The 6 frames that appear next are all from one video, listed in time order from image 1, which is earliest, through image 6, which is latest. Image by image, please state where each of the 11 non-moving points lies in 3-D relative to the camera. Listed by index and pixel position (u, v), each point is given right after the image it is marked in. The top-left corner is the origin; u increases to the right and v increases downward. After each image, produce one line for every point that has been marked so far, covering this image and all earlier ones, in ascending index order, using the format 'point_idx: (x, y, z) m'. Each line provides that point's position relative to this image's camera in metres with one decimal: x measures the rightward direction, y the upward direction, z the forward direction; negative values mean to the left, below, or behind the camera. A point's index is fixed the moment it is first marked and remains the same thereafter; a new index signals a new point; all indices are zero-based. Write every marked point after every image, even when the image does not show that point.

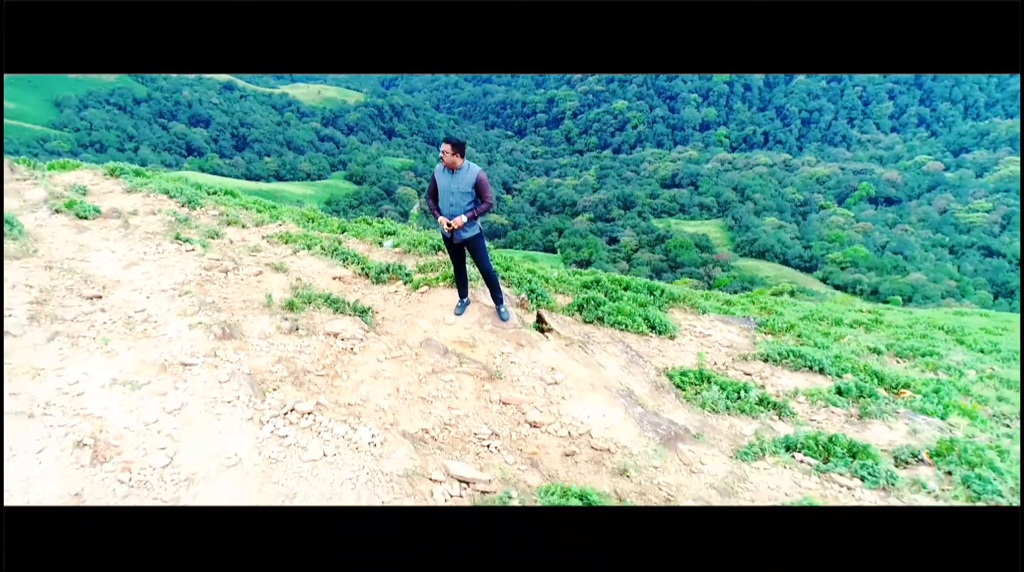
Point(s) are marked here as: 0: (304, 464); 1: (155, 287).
0: (-0.9, -0.6, +2.9) m
1: (-2.5, 0.0, +4.6) m
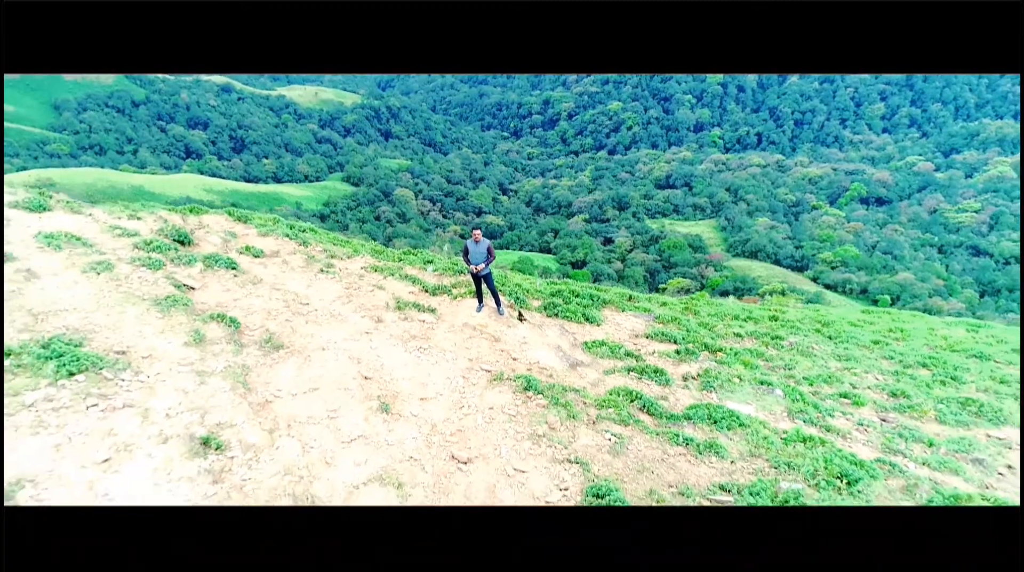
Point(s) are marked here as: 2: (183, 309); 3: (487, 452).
0: (-0.9, -0.8, +7.7) m
1: (-2.6, -0.2, +9.4) m
2: (-3.9, -0.3, +8.0) m
3: (-0.2, -1.4, +5.9) m
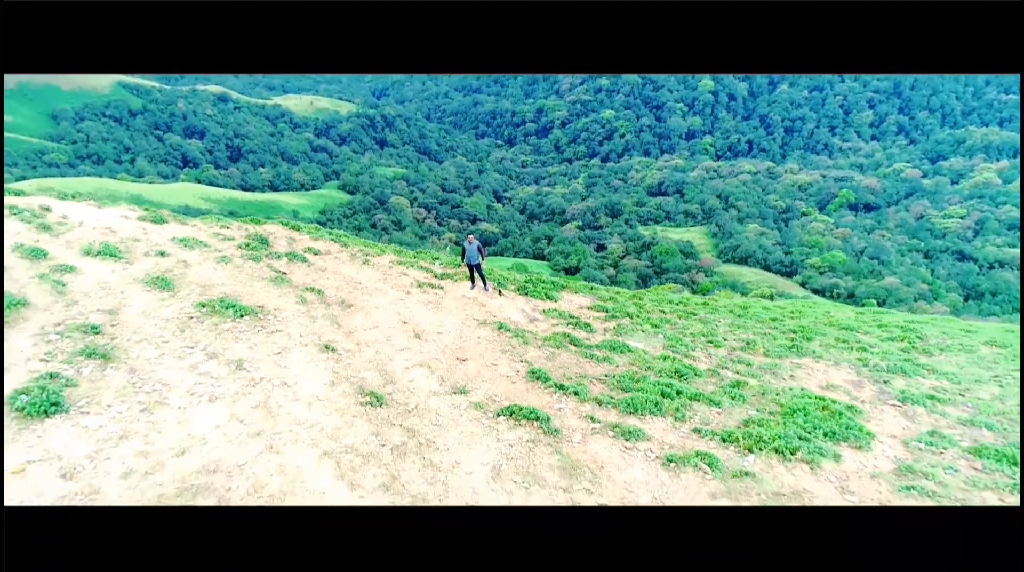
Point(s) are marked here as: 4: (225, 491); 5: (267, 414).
0: (-1.3, -0.5, +12.4) m
1: (-2.9, +0.1, +14.1) m
2: (-4.3, 0.0, +12.8) m
3: (-0.6, -1.1, +10.7) m
4: (-3.0, -2.1, +7.0) m
5: (-3.0, -1.6, +8.3) m
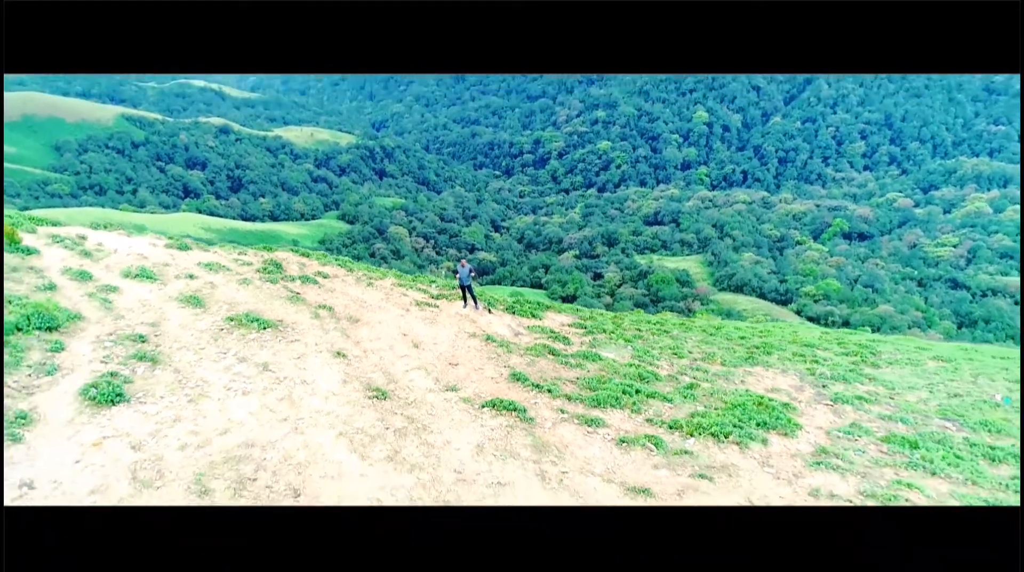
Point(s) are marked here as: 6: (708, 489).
0: (-1.6, -0.9, +14.2) m
1: (-3.2, -0.3, +15.9) m
2: (-4.6, -0.4, +14.6) m
3: (-0.9, -1.4, +12.4) m
4: (-3.3, -2.3, +8.8) m
5: (-3.3, -1.8, +10.0) m
6: (+2.6, -2.7, +9.0) m
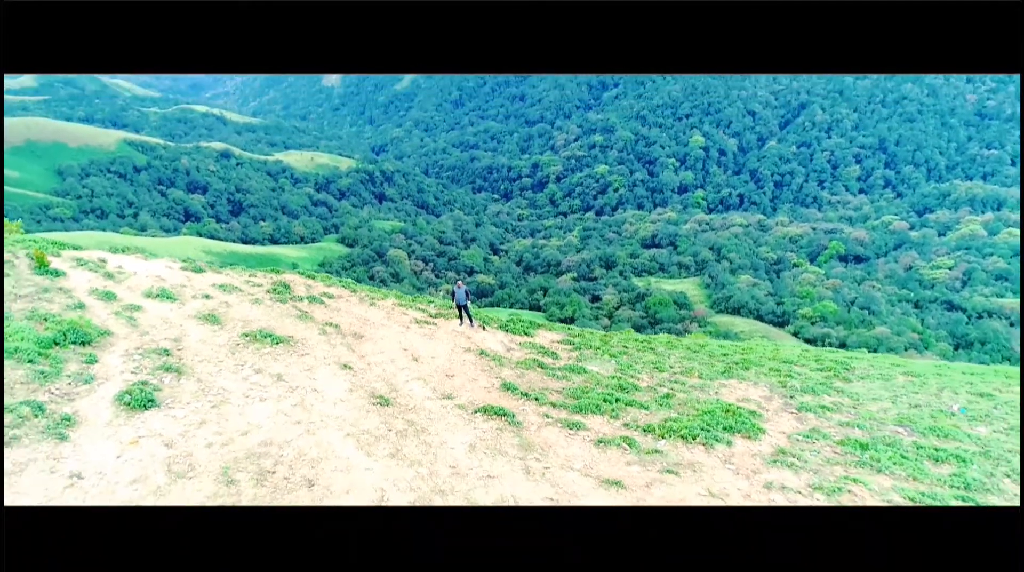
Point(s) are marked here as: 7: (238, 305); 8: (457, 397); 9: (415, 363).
0: (-1.8, -1.3, +15.4) m
1: (-3.4, -0.8, +17.1) m
2: (-4.8, -0.8, +15.8) m
3: (-1.1, -1.8, +13.6) m
4: (-3.5, -2.5, +9.9) m
5: (-3.5, -2.1, +11.2) m
6: (+2.4, -2.9, +10.1) m
7: (-6.7, -0.5, +16.2) m
8: (-1.0, -2.1, +12.3) m
9: (-2.0, -1.6, +13.8) m
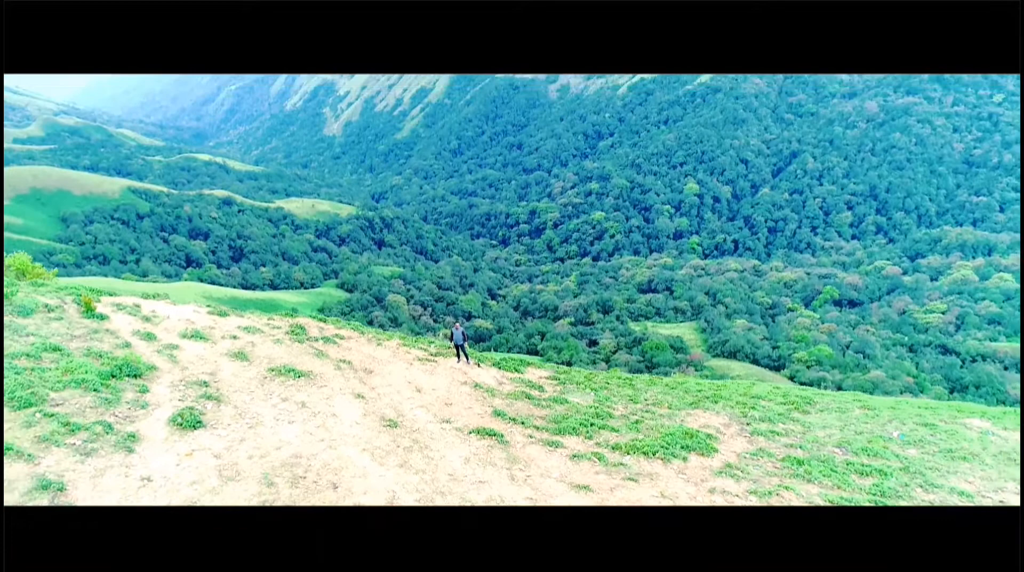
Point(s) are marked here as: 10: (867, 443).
0: (-2.0, -2.4, +17.6) m
1: (-3.7, -2.0, +19.3) m
2: (-5.0, -1.9, +18.0) m
3: (-1.3, -2.7, +15.7) m
4: (-3.7, -3.2, +12.0) m
5: (-3.7, -2.9, +13.3) m
6: (+2.2, -3.7, +12.2) m
7: (-6.9, -1.6, +18.4) m
8: (-1.3, -2.9, +14.4) m
9: (-2.2, -2.6, +16.0) m
10: (+8.6, -3.8, +16.2) m
